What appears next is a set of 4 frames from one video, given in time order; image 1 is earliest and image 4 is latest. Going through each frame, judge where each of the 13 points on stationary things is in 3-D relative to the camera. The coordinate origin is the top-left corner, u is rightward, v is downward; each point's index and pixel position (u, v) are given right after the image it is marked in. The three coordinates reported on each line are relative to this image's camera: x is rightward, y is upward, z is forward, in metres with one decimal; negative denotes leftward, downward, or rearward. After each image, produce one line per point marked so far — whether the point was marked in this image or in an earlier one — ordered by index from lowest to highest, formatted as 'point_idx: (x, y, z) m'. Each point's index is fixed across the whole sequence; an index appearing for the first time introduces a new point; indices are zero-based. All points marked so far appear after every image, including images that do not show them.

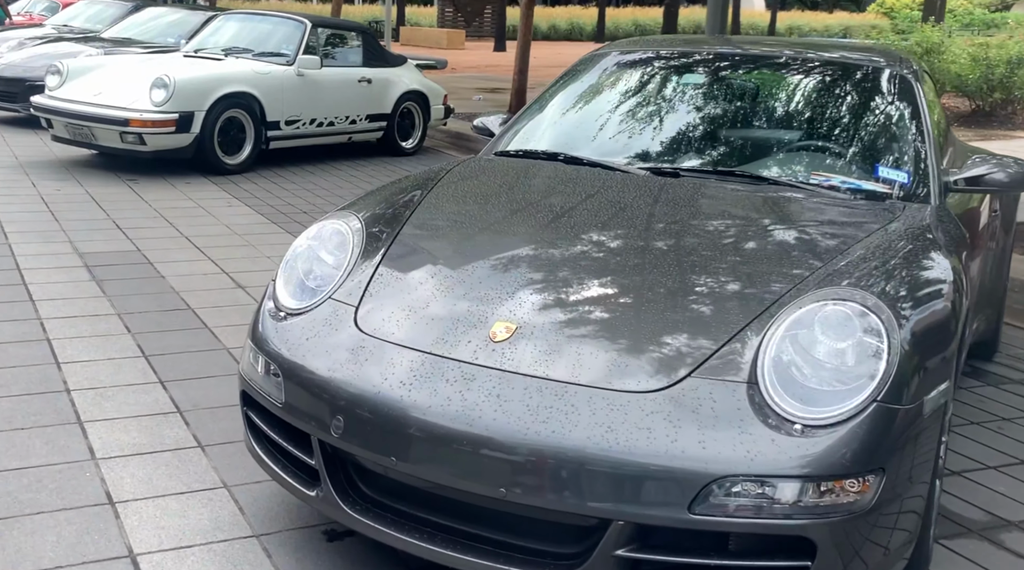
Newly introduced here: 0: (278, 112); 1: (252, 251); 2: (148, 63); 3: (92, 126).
0: (-2.3, +1.7, +10.9) m
1: (-1.7, +0.2, +7.2) m
2: (-3.5, +2.1, +10.8) m
3: (-3.8, +1.4, +10.0) m
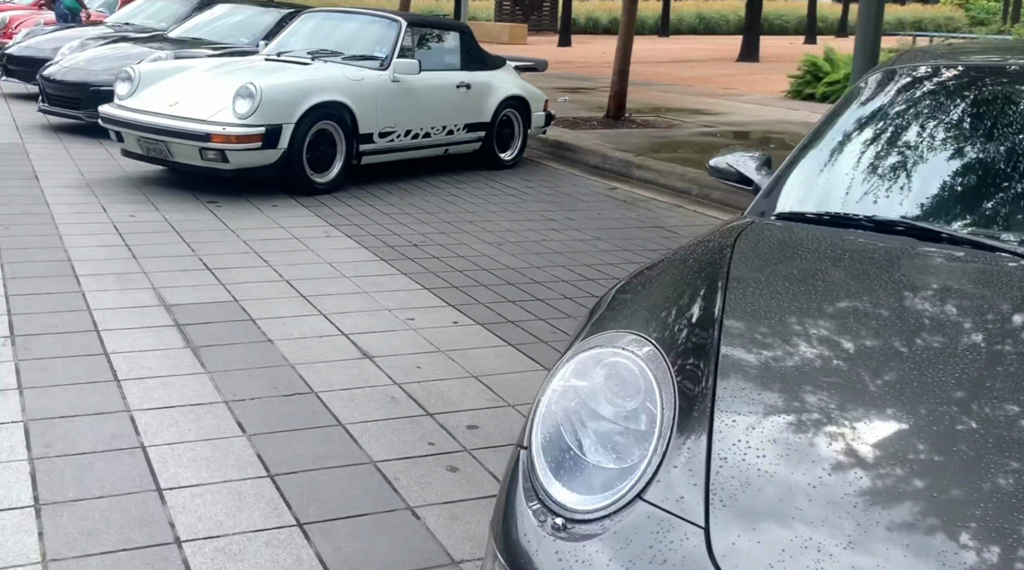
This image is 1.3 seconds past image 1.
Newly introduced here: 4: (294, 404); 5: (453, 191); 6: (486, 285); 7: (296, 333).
0: (-1.2, +1.4, +9.7) m
1: (-0.8, -0.1, +6.0) m
2: (-2.5, +1.9, +9.7) m
3: (-2.7, +1.2, +8.9) m
4: (-0.9, -0.5, +4.4) m
5: (-0.5, +0.8, +10.0) m
6: (-0.2, 0.0, +6.5) m
7: (-1.0, -0.2, +5.4) m
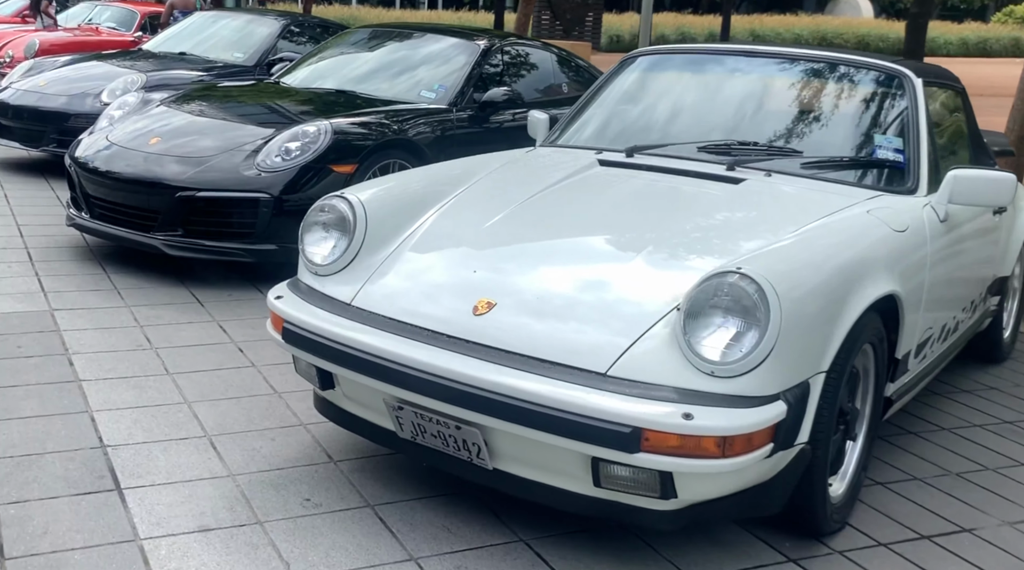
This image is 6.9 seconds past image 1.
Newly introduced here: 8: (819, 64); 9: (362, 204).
0: (+1.5, -0.2, +4.1) m
1: (+2.0, -1.6, +0.4) m
2: (+0.2, +0.3, +4.0) m
3: (0.0, -0.4, +3.2) m
4: (+1.9, -2.0, -1.3) m
5: (+2.2, -0.7, +4.4) m
6: (+2.6, -1.6, +0.8) m
7: (+1.7, -1.8, -0.3) m
8: (+1.4, +1.0, +5.0) m
9: (-0.6, +0.3, +4.1) m
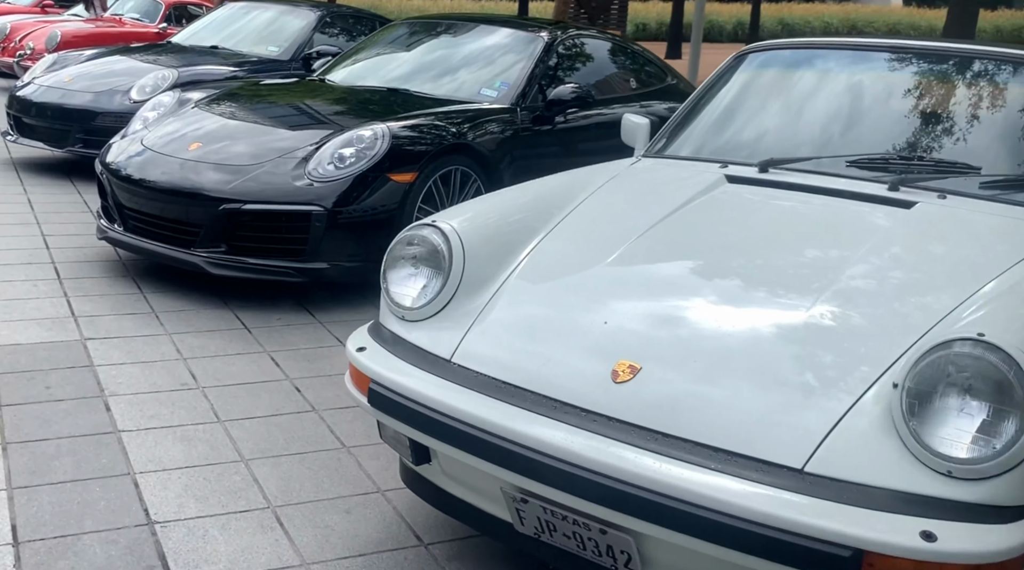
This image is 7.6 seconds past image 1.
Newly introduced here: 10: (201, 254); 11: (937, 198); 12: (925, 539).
0: (+1.9, -0.3, +3.4) m
1: (+2.3, -1.8, -0.4) m
2: (+0.6, +0.1, +3.3) m
3: (+0.4, -0.6, +2.5) m
4: (+2.2, -2.2, -2.0) m
5: (+2.6, -0.9, +3.6) m
6: (+2.9, -1.7, +0.1) m
7: (+2.0, -2.0, -1.0) m
8: (+1.8, +0.8, +4.2) m
9: (-0.2, +0.2, +3.4) m
10: (-1.7, +0.2, +6.0) m
11: (+1.4, +0.3, +3.6) m
12: (+0.8, -0.5, +2.3) m
